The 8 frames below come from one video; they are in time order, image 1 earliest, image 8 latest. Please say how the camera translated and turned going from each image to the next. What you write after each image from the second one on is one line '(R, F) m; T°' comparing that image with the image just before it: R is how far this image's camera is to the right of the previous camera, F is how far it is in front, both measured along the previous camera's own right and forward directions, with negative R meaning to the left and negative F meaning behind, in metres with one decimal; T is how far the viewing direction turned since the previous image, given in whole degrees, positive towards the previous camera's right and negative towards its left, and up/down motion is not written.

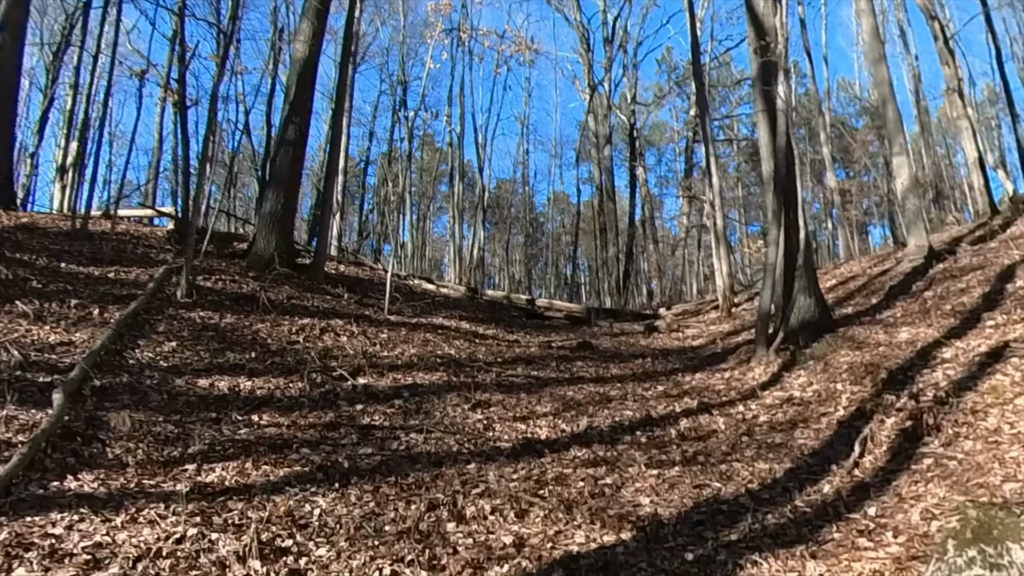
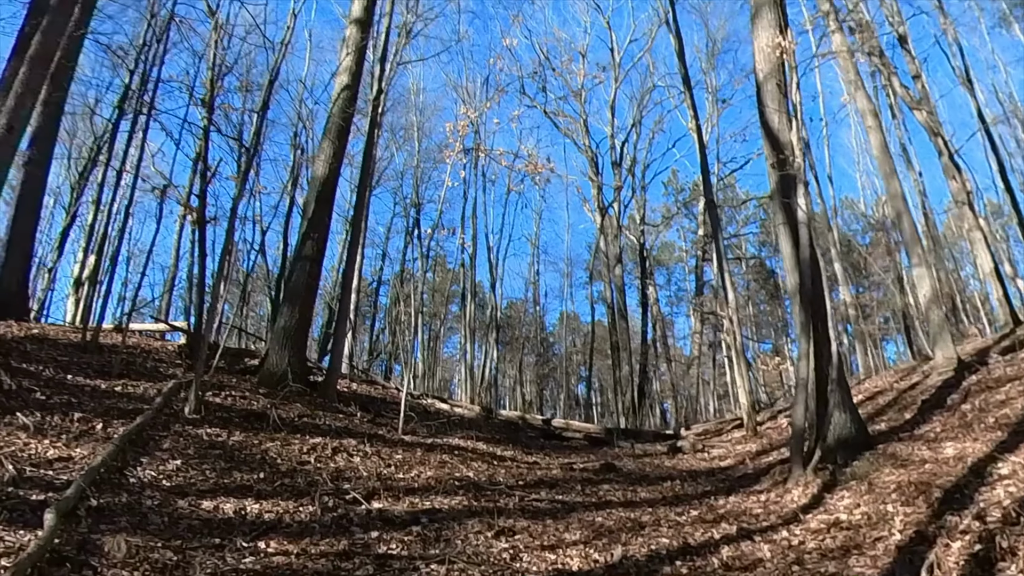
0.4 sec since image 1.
(-0.1, +0.2) m; -1°
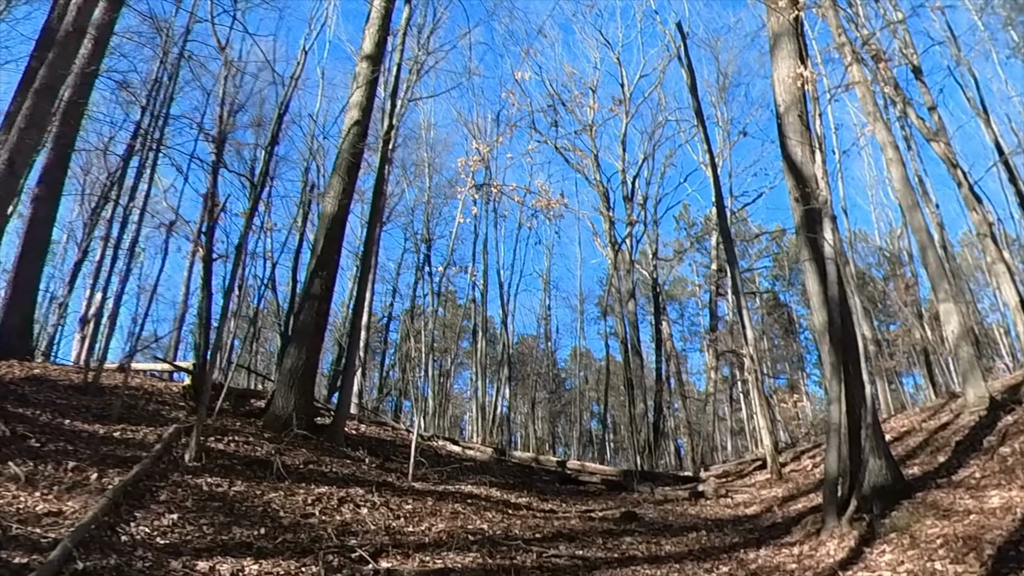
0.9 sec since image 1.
(0.0, +0.3) m; -1°
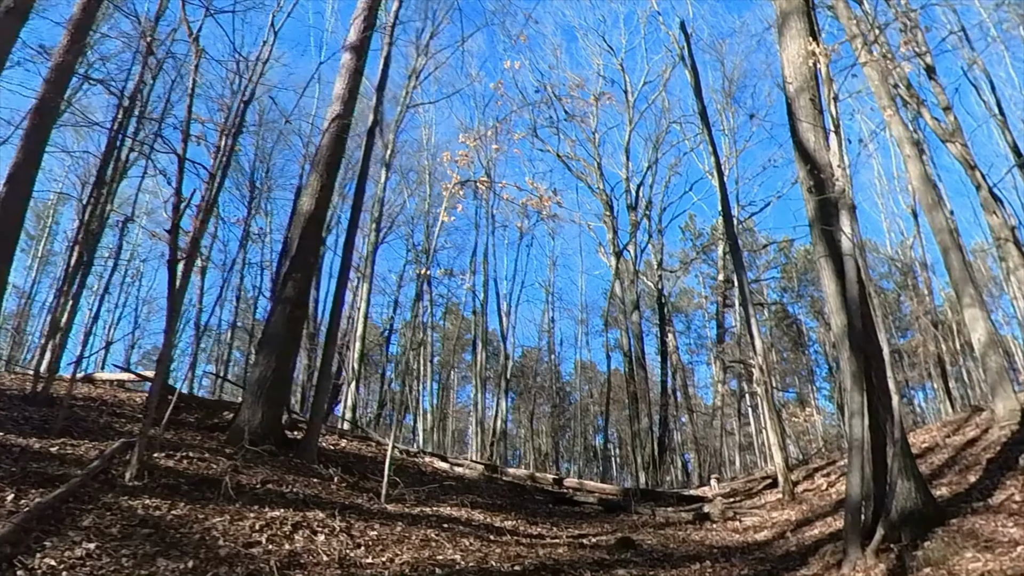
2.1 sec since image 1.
(+0.3, +0.8) m; -1°
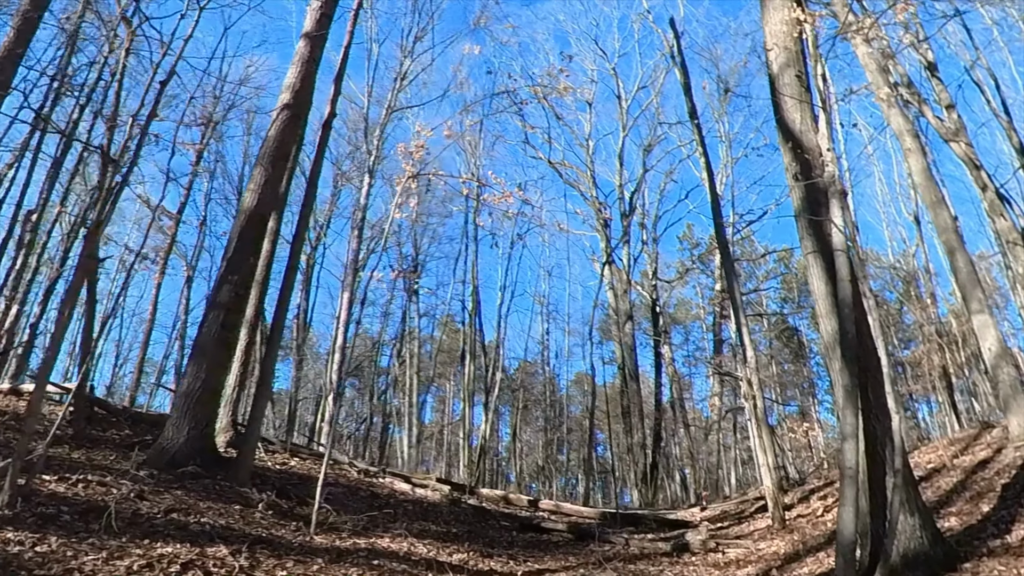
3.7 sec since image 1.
(+0.6, +0.9) m; 0°
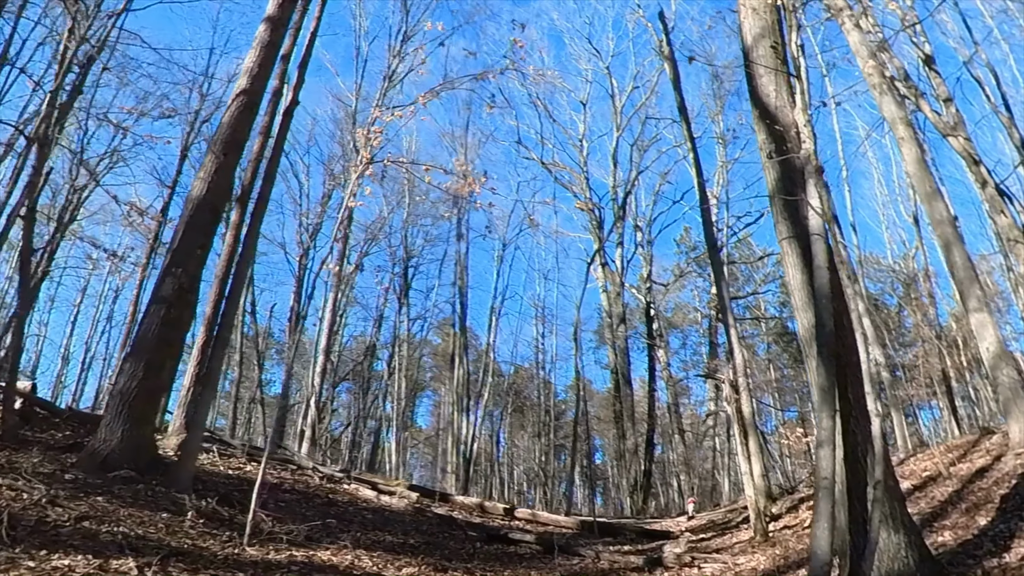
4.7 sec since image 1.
(+0.5, +0.6) m; 0°
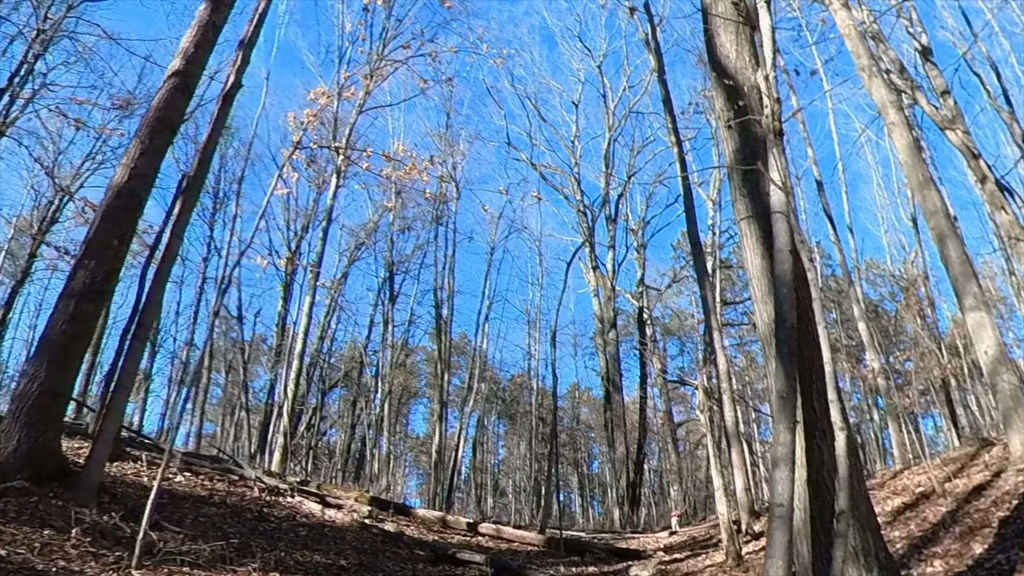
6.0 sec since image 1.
(+0.6, +0.8) m; 0°
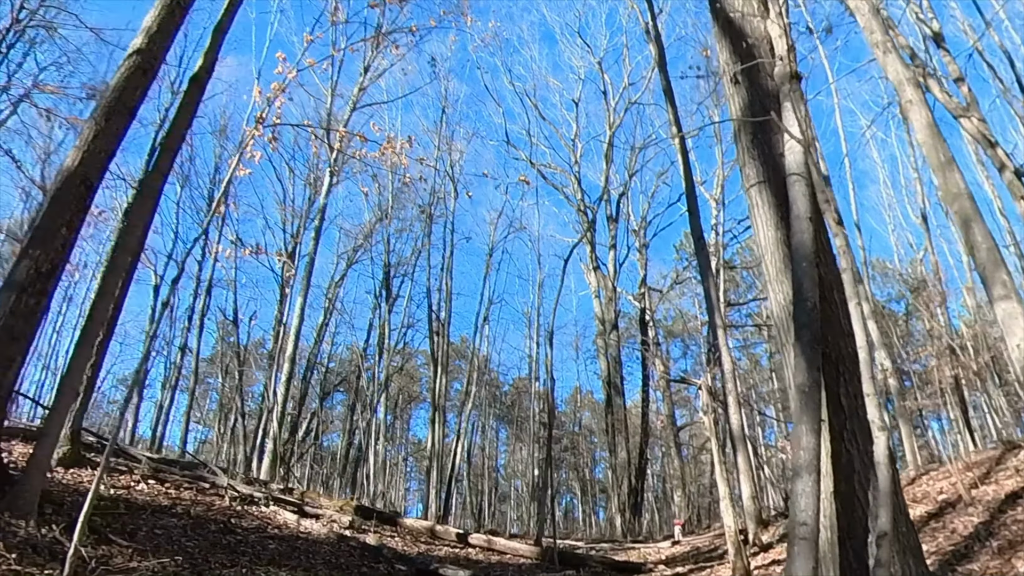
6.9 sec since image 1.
(+0.2, +0.7) m; 0°
